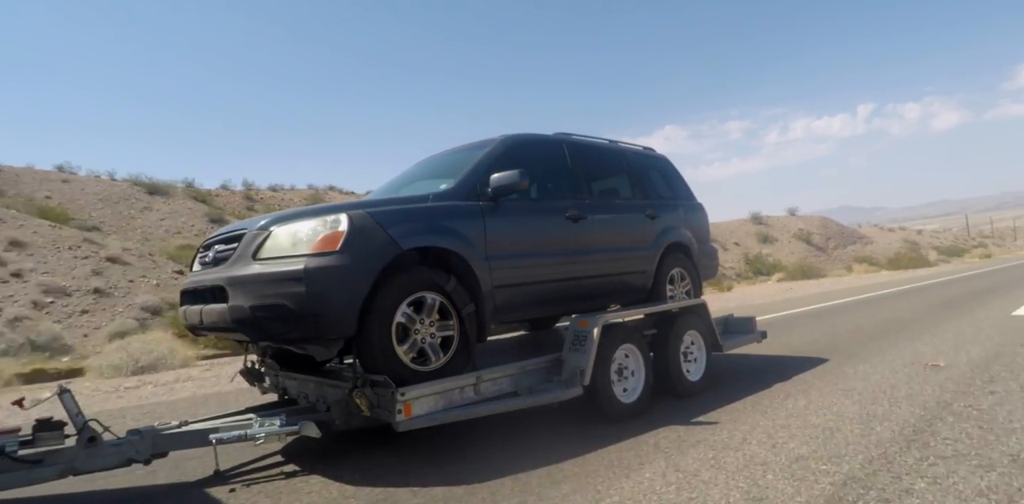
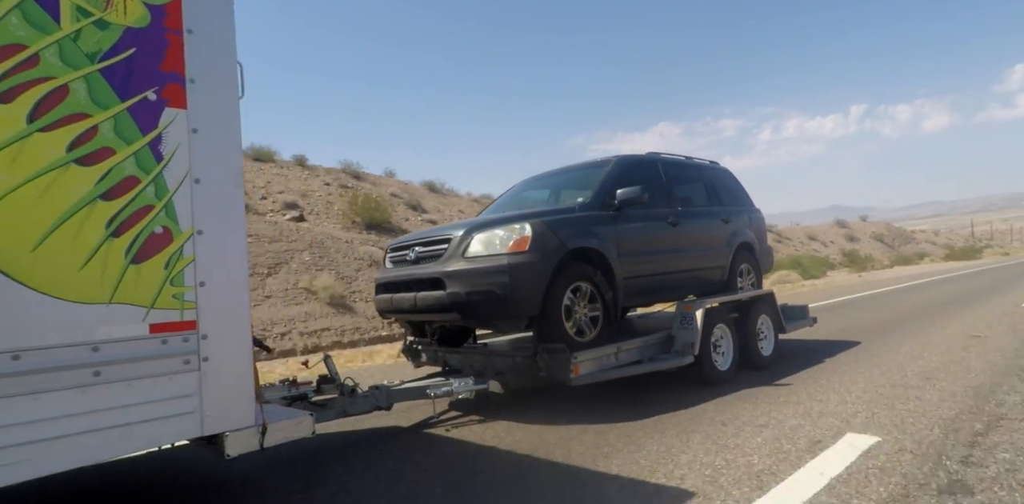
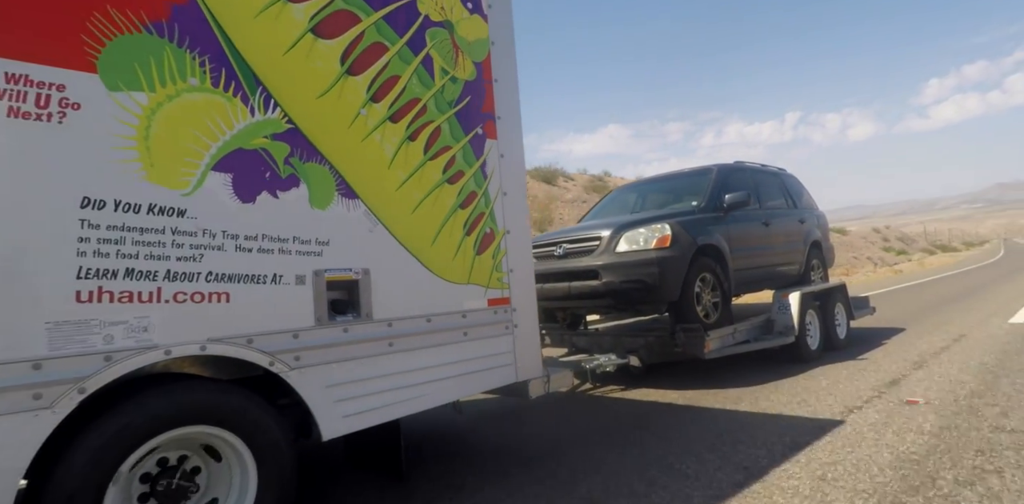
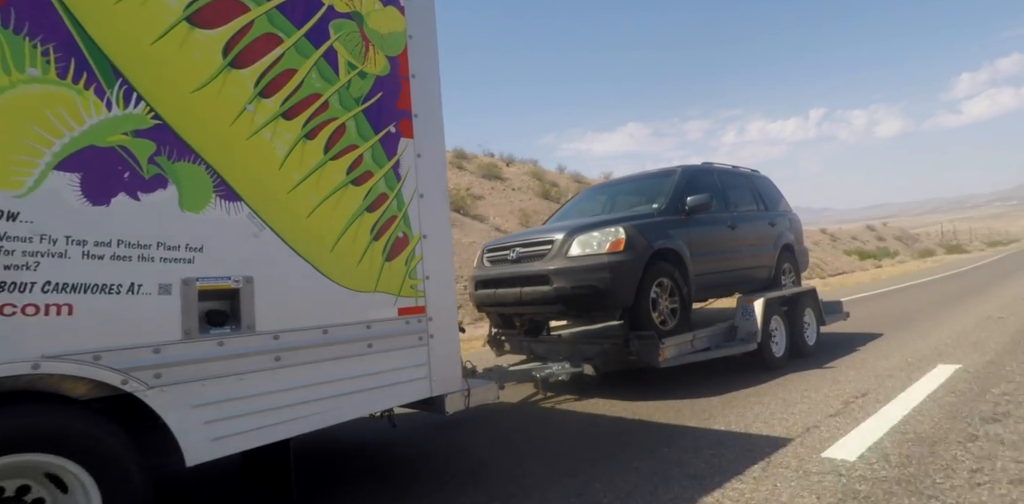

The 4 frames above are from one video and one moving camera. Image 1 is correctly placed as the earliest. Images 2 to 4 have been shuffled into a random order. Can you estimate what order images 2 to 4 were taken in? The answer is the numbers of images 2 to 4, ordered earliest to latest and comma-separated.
2, 4, 3
